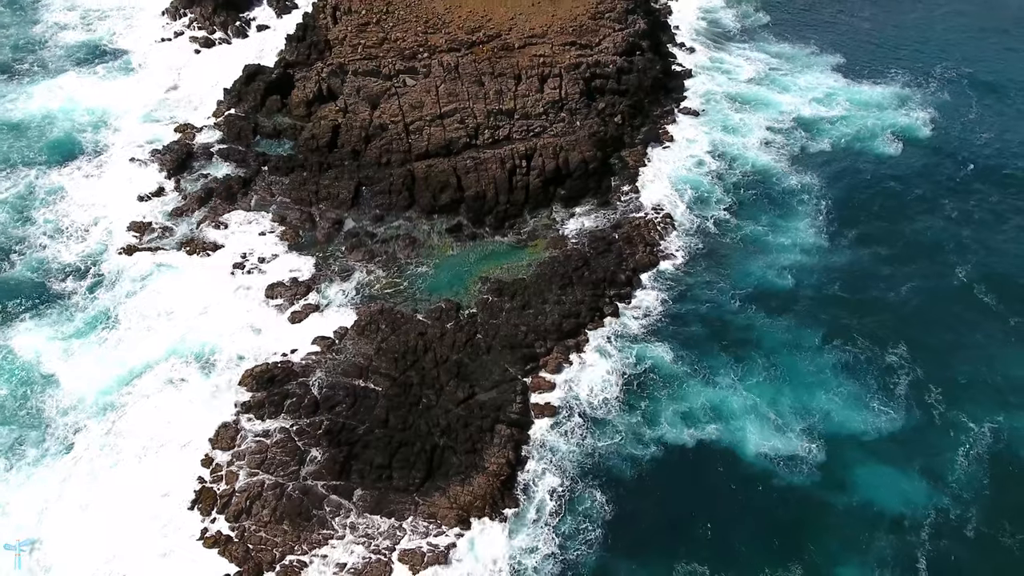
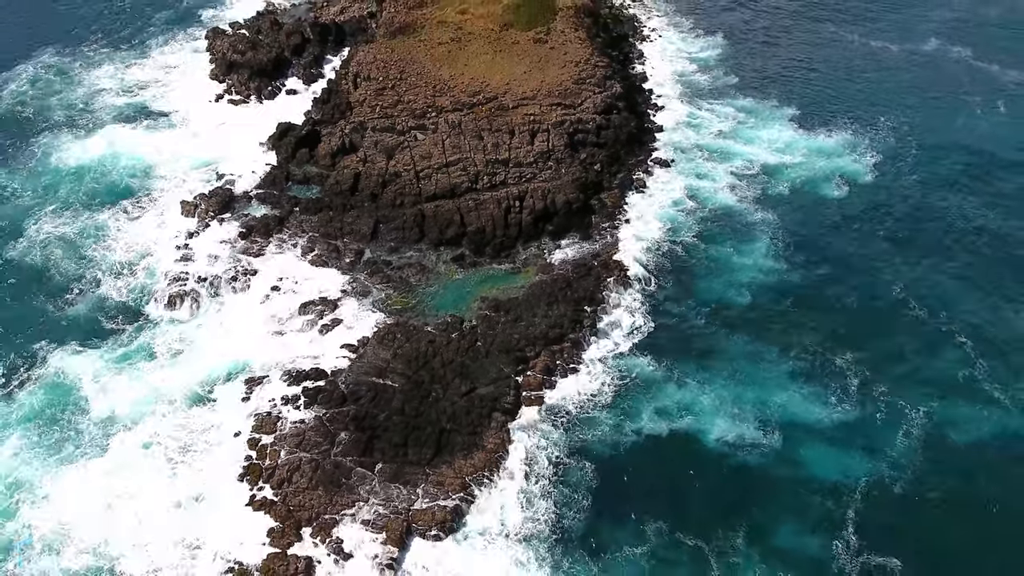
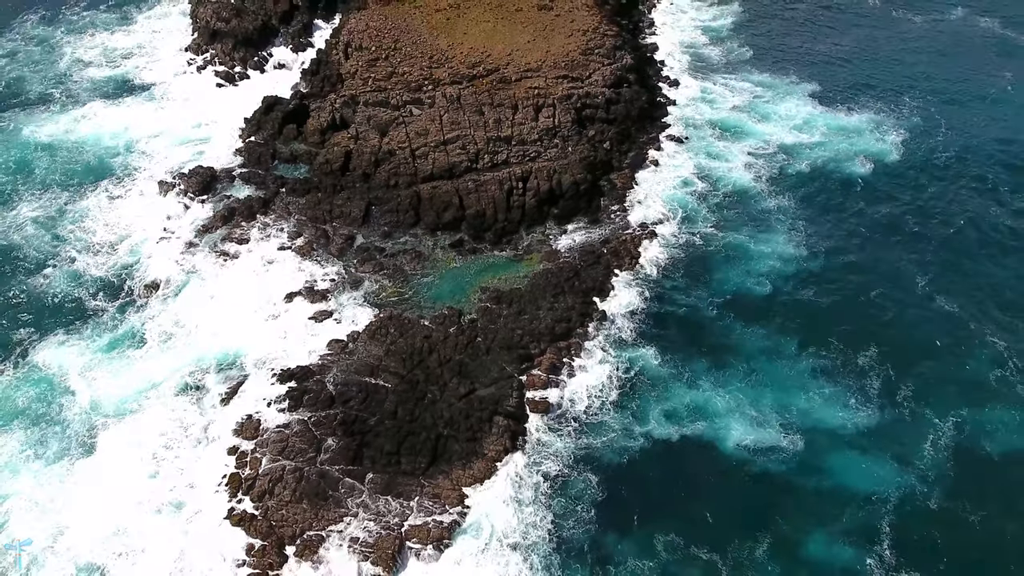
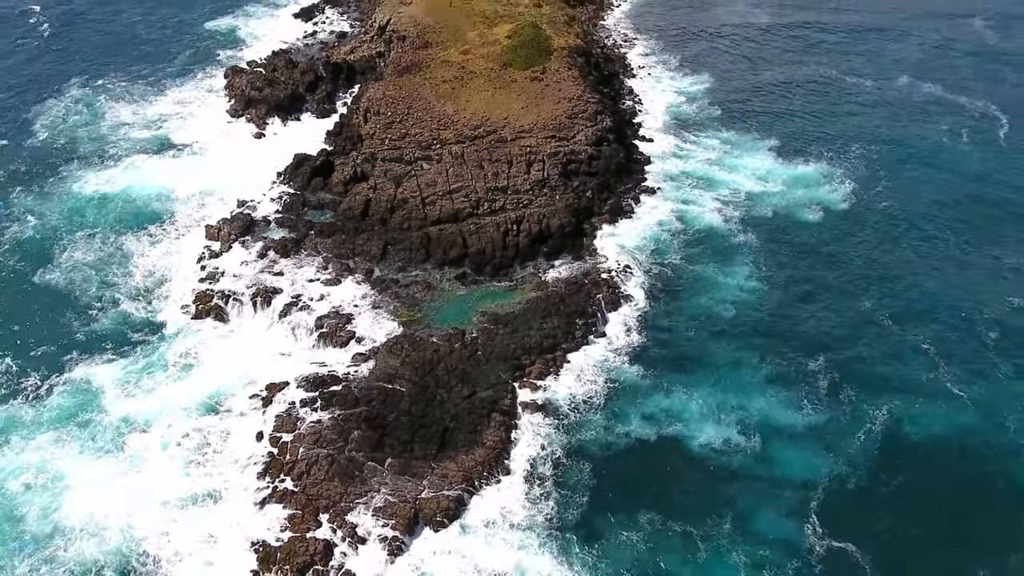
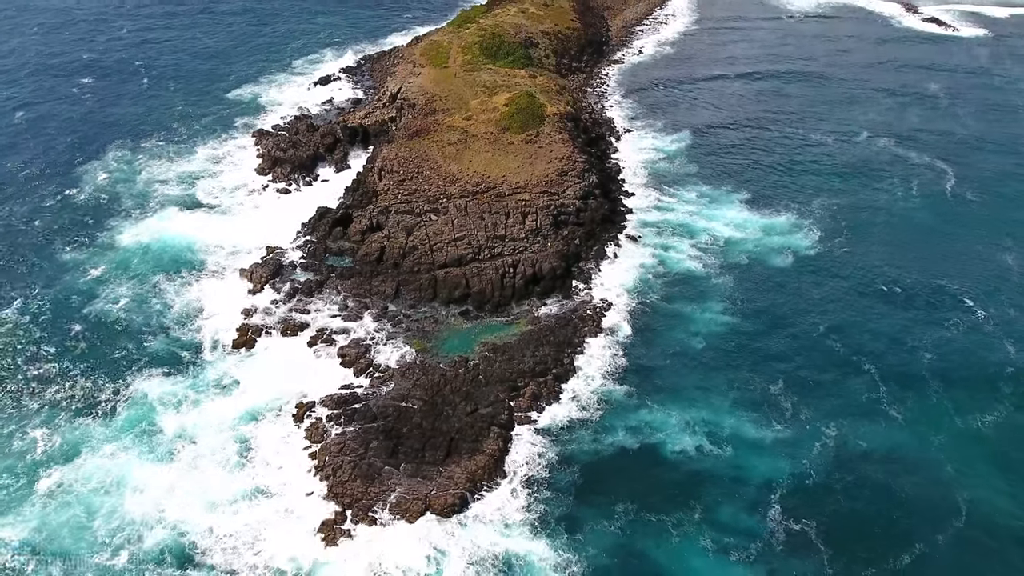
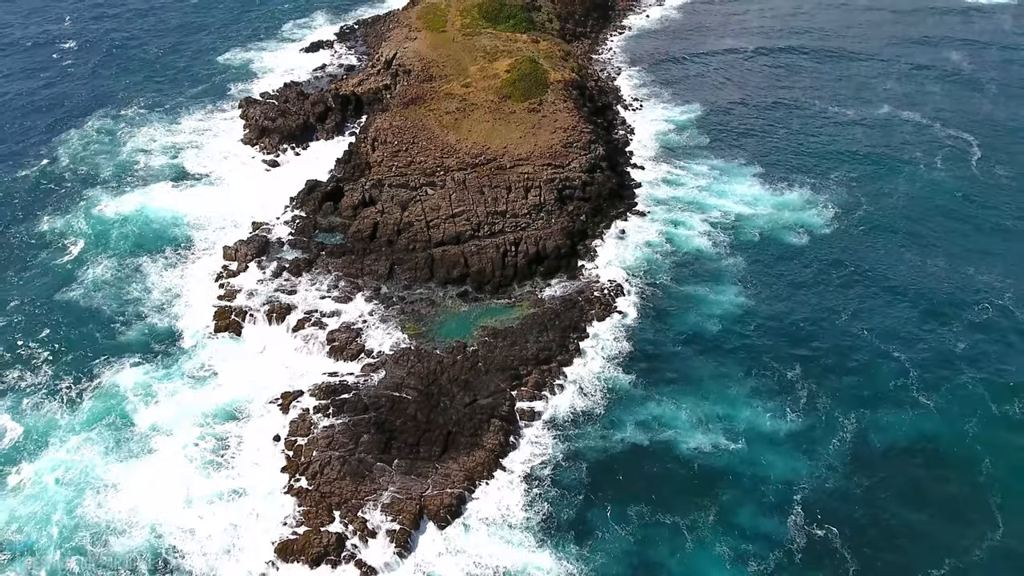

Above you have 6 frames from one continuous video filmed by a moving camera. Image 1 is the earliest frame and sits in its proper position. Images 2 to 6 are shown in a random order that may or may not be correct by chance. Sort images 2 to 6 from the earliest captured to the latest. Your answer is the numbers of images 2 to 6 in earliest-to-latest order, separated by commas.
3, 2, 4, 6, 5
